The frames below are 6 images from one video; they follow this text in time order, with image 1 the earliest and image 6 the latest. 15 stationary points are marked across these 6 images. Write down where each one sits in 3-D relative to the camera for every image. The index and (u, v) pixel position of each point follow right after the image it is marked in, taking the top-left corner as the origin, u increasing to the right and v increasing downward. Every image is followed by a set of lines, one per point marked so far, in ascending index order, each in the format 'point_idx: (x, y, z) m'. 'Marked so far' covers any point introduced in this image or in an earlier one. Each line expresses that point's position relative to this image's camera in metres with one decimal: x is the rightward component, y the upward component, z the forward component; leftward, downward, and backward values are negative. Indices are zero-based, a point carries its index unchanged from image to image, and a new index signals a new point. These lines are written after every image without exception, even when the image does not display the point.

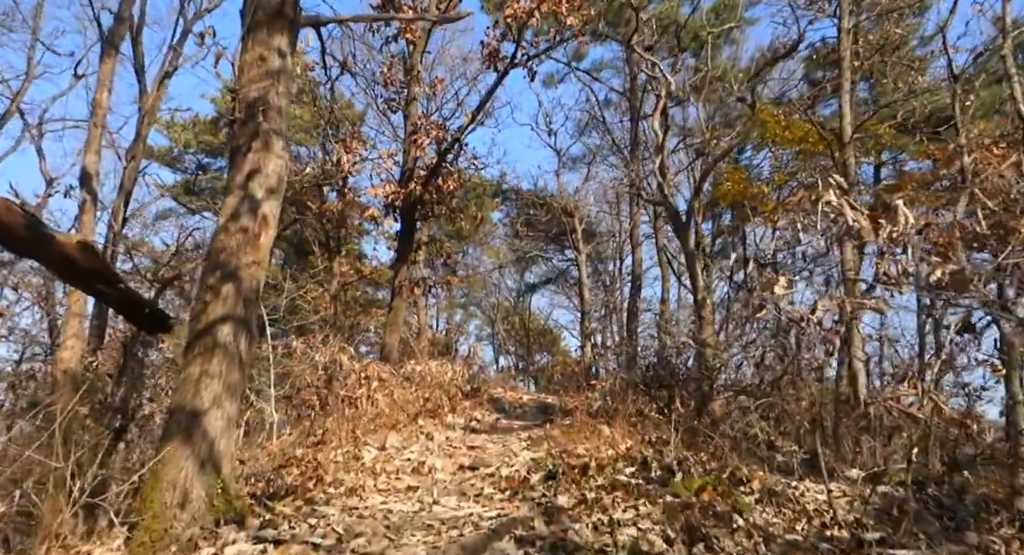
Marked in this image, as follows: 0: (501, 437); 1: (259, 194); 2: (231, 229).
0: (-0.1, -1.6, +8.7) m
1: (-1.6, +0.5, +5.3) m
2: (-1.7, +0.3, +5.2) m
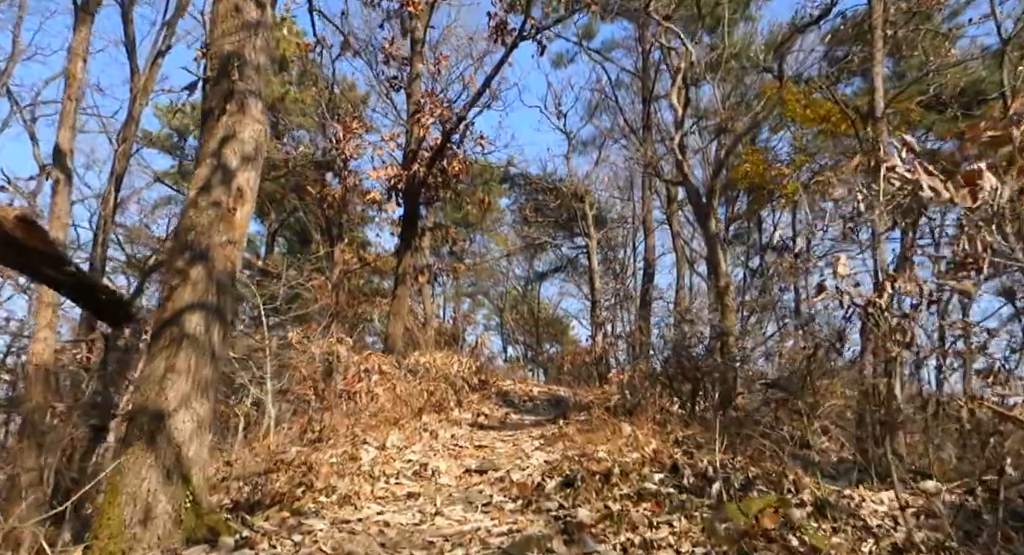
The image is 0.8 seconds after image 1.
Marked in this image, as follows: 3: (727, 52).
0: (0.0, -1.5, +8.0) m
1: (-1.5, +0.6, +4.6) m
2: (-1.7, +0.4, +4.5) m
3: (+3.6, +3.8, +14.2) m
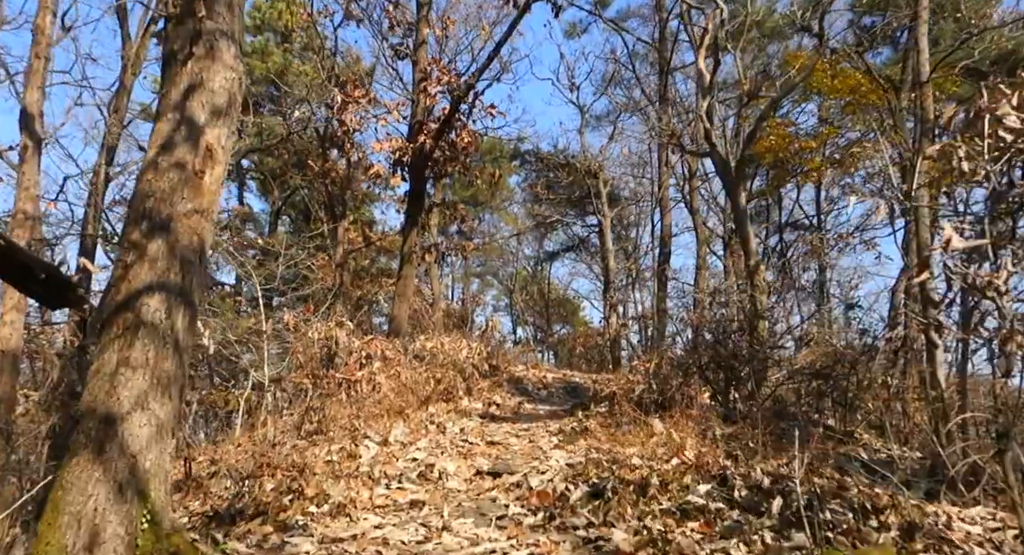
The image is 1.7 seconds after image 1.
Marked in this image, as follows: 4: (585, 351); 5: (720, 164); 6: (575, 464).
0: (+0.1, -1.3, +7.3) m
1: (-1.4, +0.7, +3.9) m
2: (-1.6, +0.5, +3.8) m
3: (+3.8, +4.1, +13.3) m
4: (+1.7, -1.7, +19.7) m
5: (+2.4, +1.3, +10.0) m
6: (+0.4, -1.1, +5.2) m
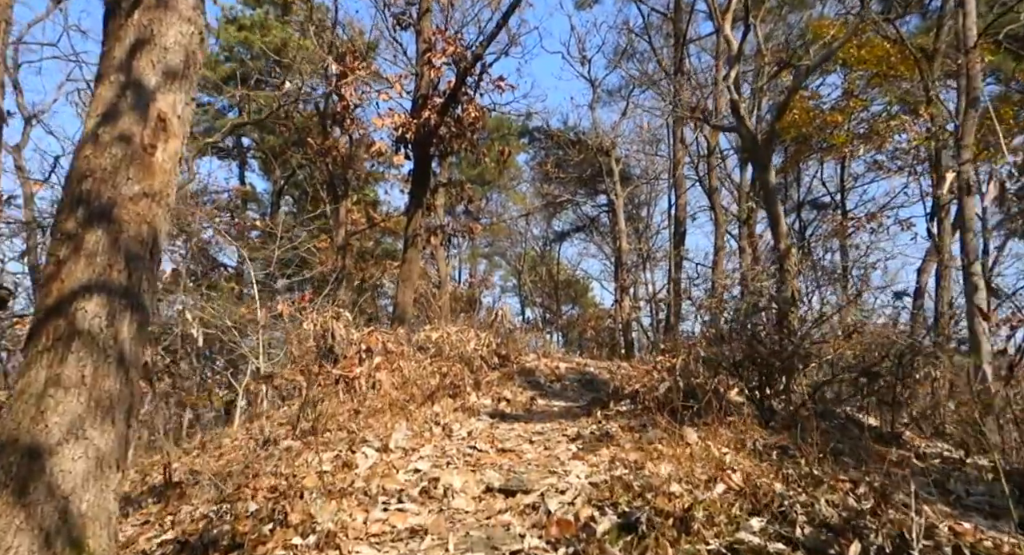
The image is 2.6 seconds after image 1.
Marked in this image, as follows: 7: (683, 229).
0: (+0.2, -1.2, +6.7) m
1: (-1.4, +0.7, +3.2) m
2: (-1.5, +0.5, +3.1) m
3: (+3.9, +4.3, +12.5) m
4: (+1.9, -1.3, +19.1) m
5: (+2.6, +1.5, +9.2) m
6: (+0.5, -1.1, +4.5) m
7: (+4.0, +1.1, +19.8) m
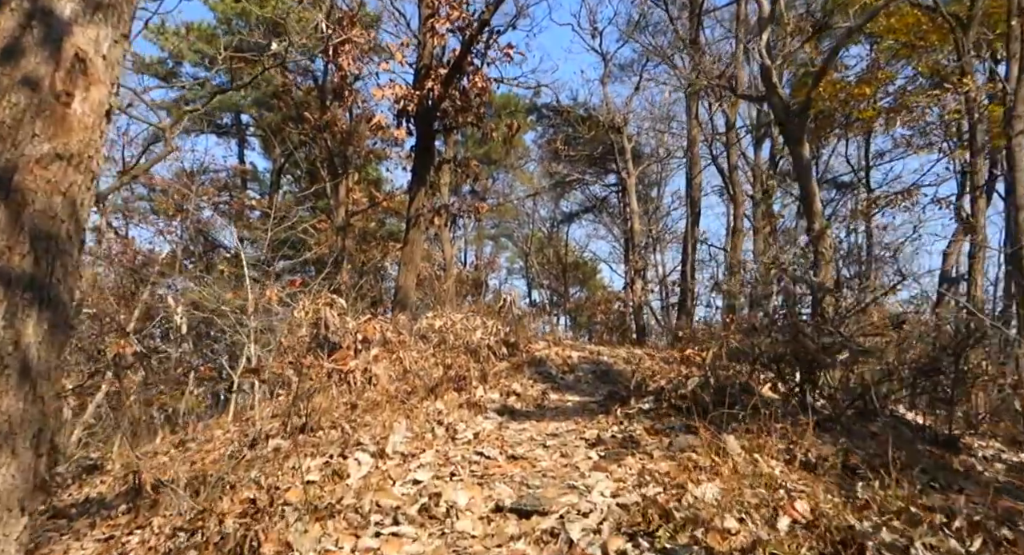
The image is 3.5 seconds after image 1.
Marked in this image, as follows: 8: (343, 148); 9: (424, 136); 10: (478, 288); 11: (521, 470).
0: (+0.3, -1.1, +6.0) m
1: (-1.3, +0.8, +2.5) m
2: (-1.4, +0.6, +2.4) m
3: (+4.0, +4.6, +11.7) m
4: (+2.1, -0.9, +18.4) m
5: (+2.7, +1.7, +8.5) m
6: (+0.5, -1.0, +3.8) m
7: (+4.2, +1.5, +19.0) m
8: (-2.9, +2.2, +14.6) m
9: (-1.2, +2.0, +11.6) m
10: (-0.5, -0.2, +13.1) m
11: (+0.1, -1.1, +4.8) m
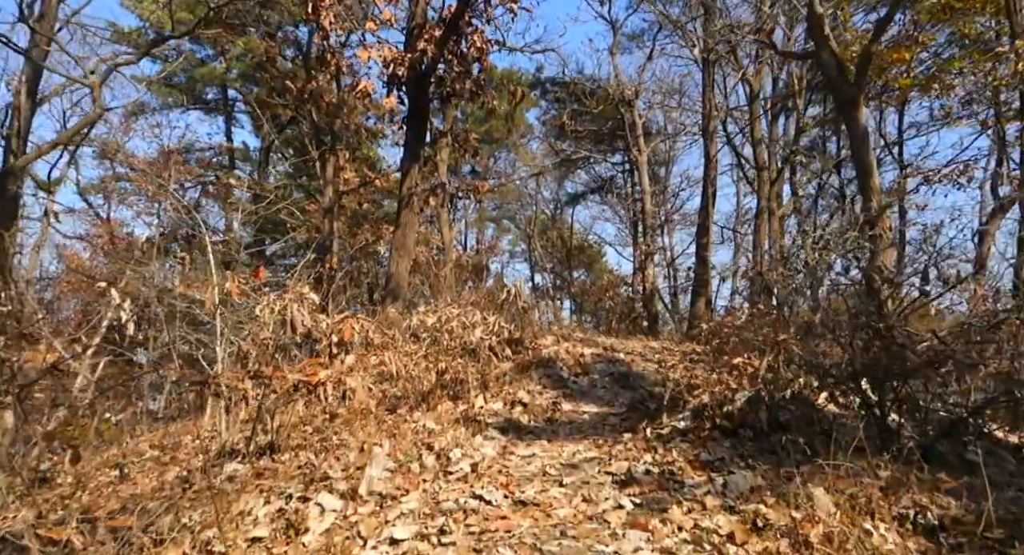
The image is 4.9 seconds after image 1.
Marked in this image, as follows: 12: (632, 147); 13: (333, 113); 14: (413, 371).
0: (+0.3, -1.0, +4.8) m
1: (-1.3, +0.8, +1.3) m
2: (-1.4, +0.5, +1.2) m
3: (+4.1, +4.8, +10.4) m
4: (+2.1, -0.6, +17.2) m
5: (+2.7, +1.8, +7.2) m
6: (+0.6, -1.0, +2.7) m
7: (+4.2, +1.9, +17.8) m
8: (-2.9, +2.5, +13.4) m
9: (-1.2, +2.1, +10.4) m
10: (-0.5, 0.0, +11.9) m
11: (+0.1, -1.1, +3.7) m
12: (+2.7, +3.0, +19.2) m
13: (-2.8, +2.6, +13.3) m
14: (-0.7, -0.7, +6.3) m
